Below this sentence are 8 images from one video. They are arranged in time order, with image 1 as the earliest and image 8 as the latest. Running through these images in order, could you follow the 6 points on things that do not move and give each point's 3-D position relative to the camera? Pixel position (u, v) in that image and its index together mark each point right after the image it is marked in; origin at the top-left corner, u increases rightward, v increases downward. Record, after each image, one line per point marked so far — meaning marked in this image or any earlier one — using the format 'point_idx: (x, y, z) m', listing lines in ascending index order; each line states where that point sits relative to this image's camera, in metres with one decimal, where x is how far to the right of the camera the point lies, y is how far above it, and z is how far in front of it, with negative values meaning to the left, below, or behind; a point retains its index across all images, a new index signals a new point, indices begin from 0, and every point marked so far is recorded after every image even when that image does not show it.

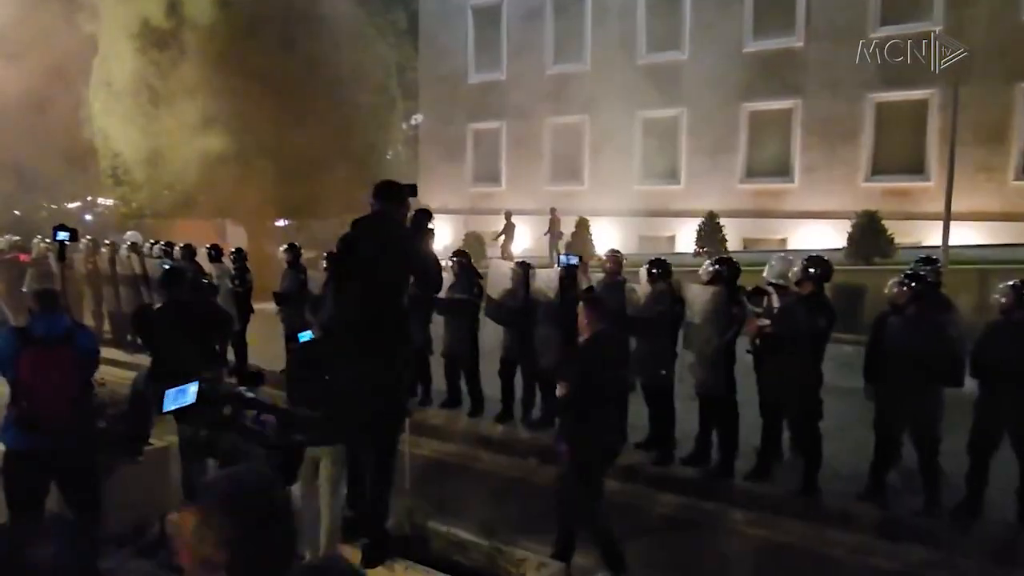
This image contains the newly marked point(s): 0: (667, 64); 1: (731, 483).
0: (+4.0, +6.0, +19.5) m
1: (+1.8, -1.6, +5.9) m
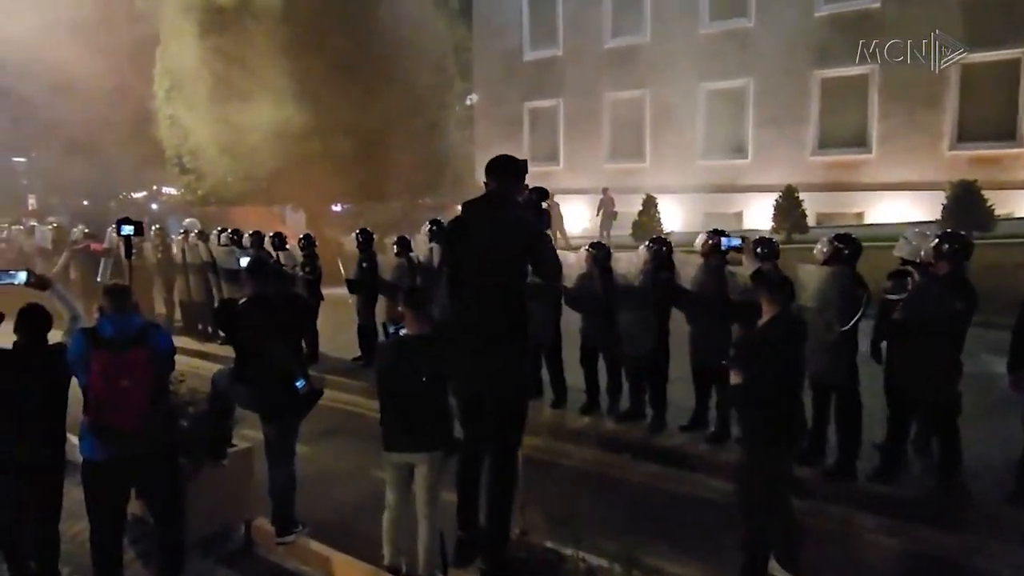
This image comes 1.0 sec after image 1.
0: (+5.6, +6.5, +18.5) m
1: (+2.5, -1.4, +5.4) m
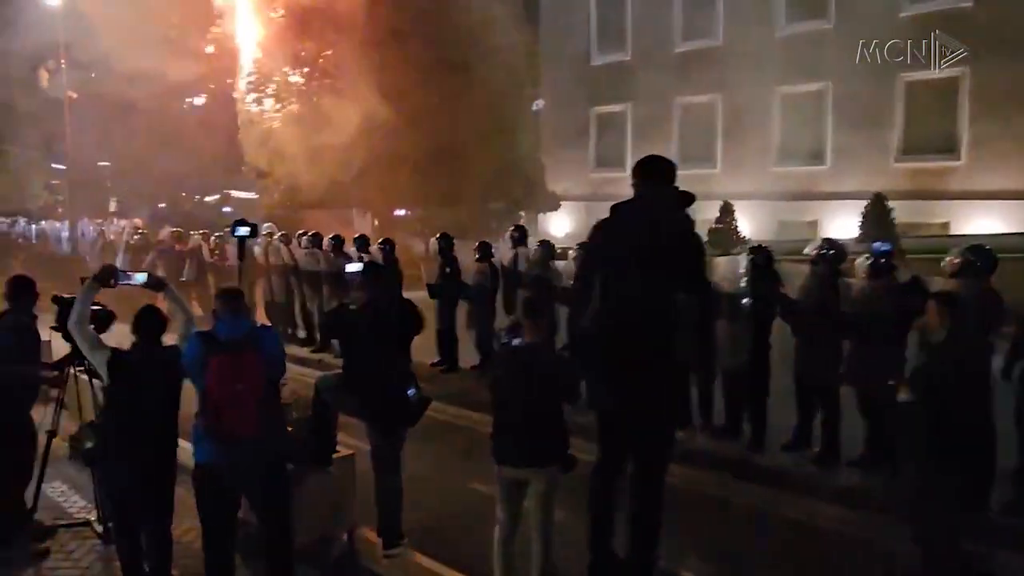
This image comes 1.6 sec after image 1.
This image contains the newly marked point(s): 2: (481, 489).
0: (+7.4, +6.2, +17.9) m
1: (+3.2, -1.5, +5.0) m
2: (-0.2, -1.5, +5.5) m
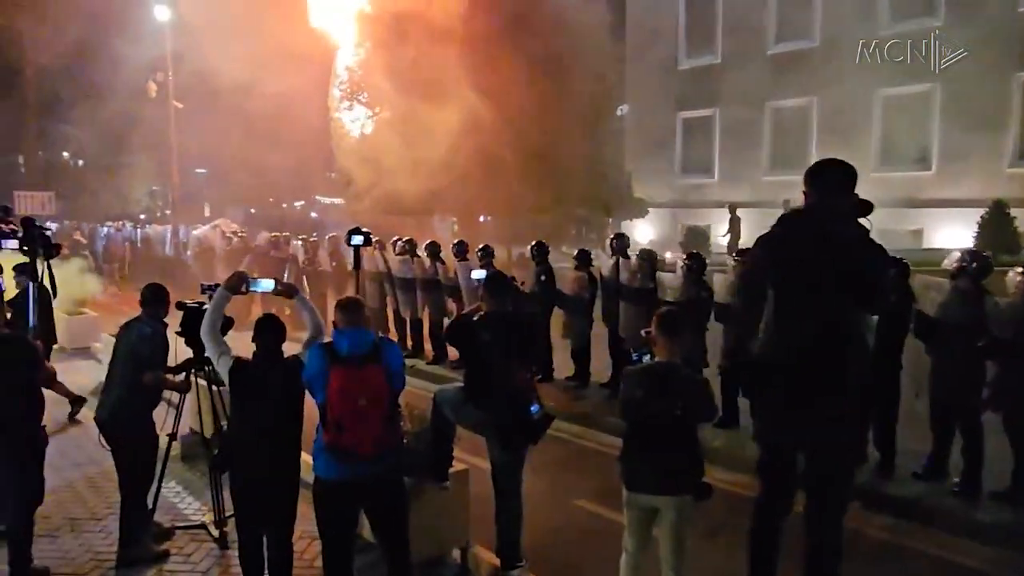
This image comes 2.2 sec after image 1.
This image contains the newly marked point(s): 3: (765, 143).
0: (+9.5, +5.9, +16.9) m
1: (+3.9, -1.7, +4.4) m
2: (+0.6, -1.6, +5.2) m
3: (+6.9, +3.9, +20.0) m
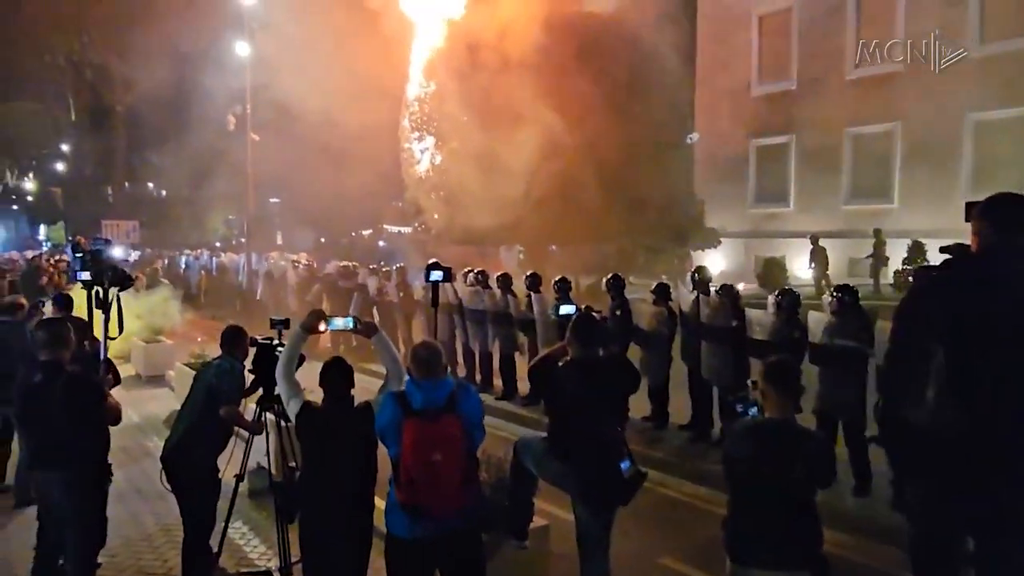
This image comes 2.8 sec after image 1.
0: (+11.1, +5.1, +15.9) m
1: (+4.4, -1.9, +3.7) m
2: (+1.1, -1.8, +4.8) m
3: (+8.7, +3.0, +19.2) m
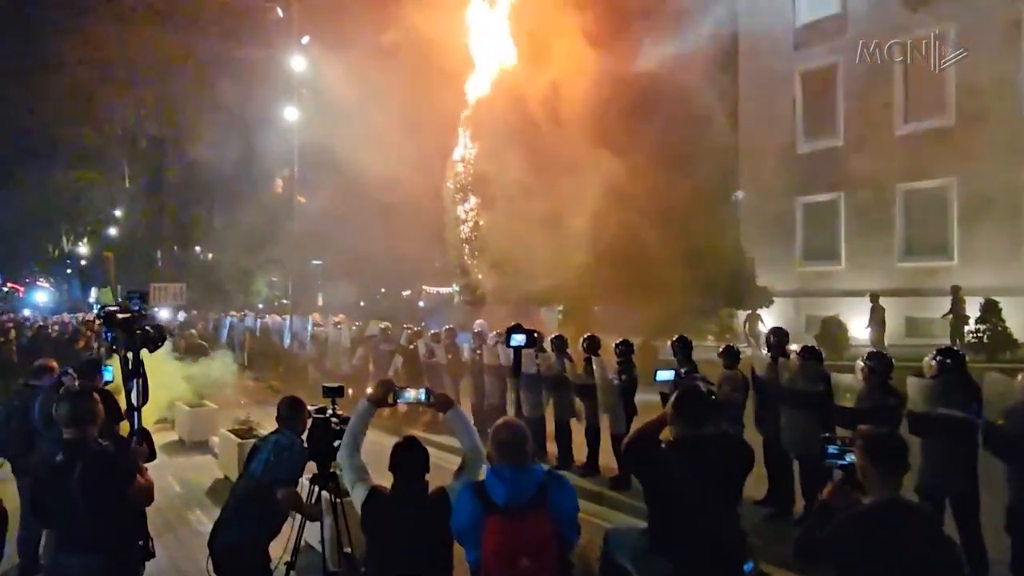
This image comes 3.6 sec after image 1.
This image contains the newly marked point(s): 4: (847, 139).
0: (+12.1, +3.9, +15.3) m
1: (+4.8, -2.2, +2.9) m
2: (+1.6, -2.2, +4.2) m
3: (+9.9, +1.5, +18.5) m
4: (+9.1, +4.0, +19.5) m
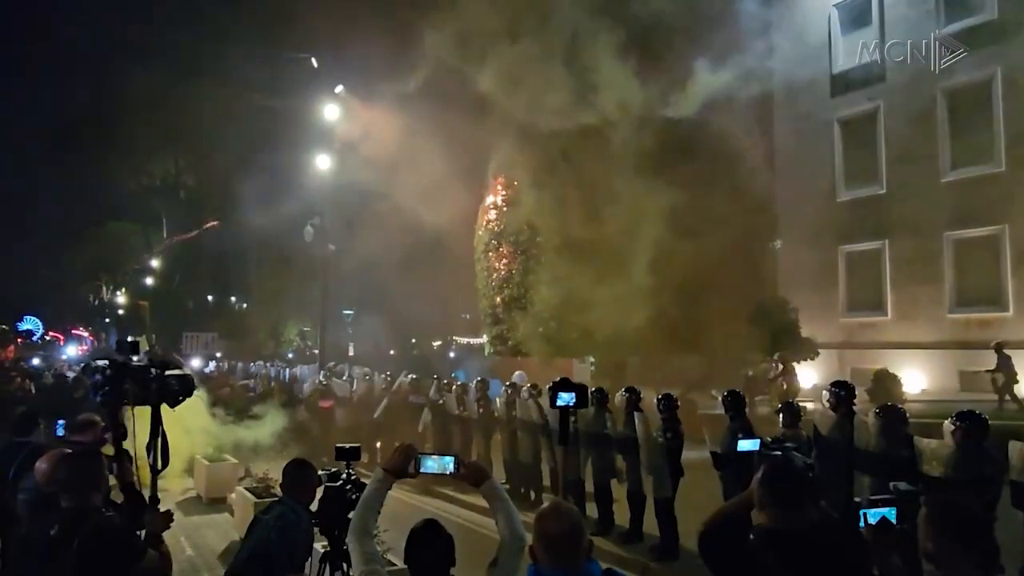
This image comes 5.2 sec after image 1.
0: (+12.8, +2.8, +14.5) m
1: (+4.9, -2.3, +2.0) m
2: (+1.8, -2.4, +3.4) m
3: (+10.7, +0.3, +17.6) m
4: (+9.9, +2.7, +18.8) m
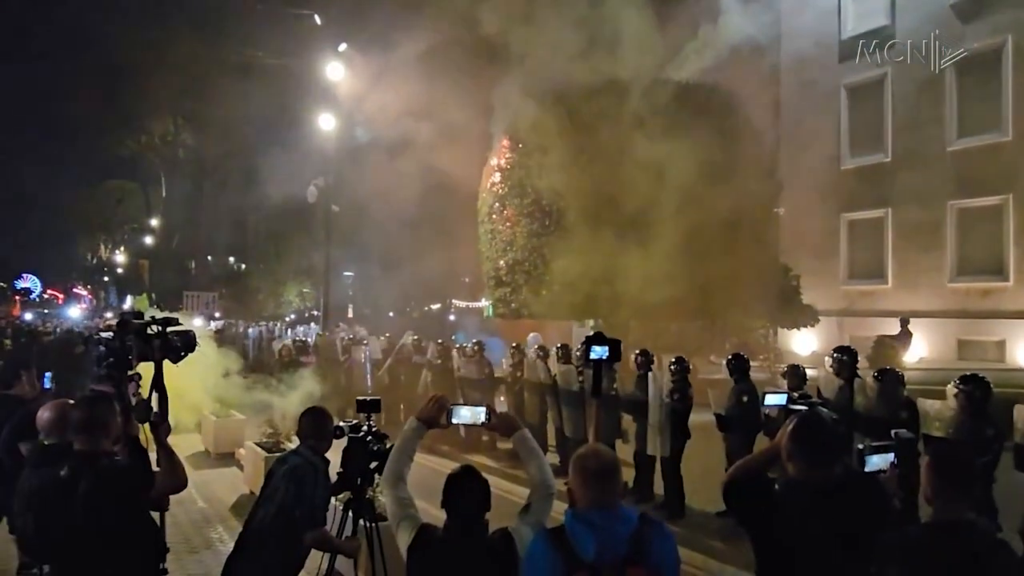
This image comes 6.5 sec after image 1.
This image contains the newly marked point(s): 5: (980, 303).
0: (+12.9, +3.4, +14.4) m
1: (+5.0, -2.3, +2.1) m
2: (+1.8, -2.3, +3.5) m
3: (+10.8, +1.0, +17.6) m
4: (+10.1, +3.5, +18.7) m
5: (+11.3, -0.4, +17.3) m
